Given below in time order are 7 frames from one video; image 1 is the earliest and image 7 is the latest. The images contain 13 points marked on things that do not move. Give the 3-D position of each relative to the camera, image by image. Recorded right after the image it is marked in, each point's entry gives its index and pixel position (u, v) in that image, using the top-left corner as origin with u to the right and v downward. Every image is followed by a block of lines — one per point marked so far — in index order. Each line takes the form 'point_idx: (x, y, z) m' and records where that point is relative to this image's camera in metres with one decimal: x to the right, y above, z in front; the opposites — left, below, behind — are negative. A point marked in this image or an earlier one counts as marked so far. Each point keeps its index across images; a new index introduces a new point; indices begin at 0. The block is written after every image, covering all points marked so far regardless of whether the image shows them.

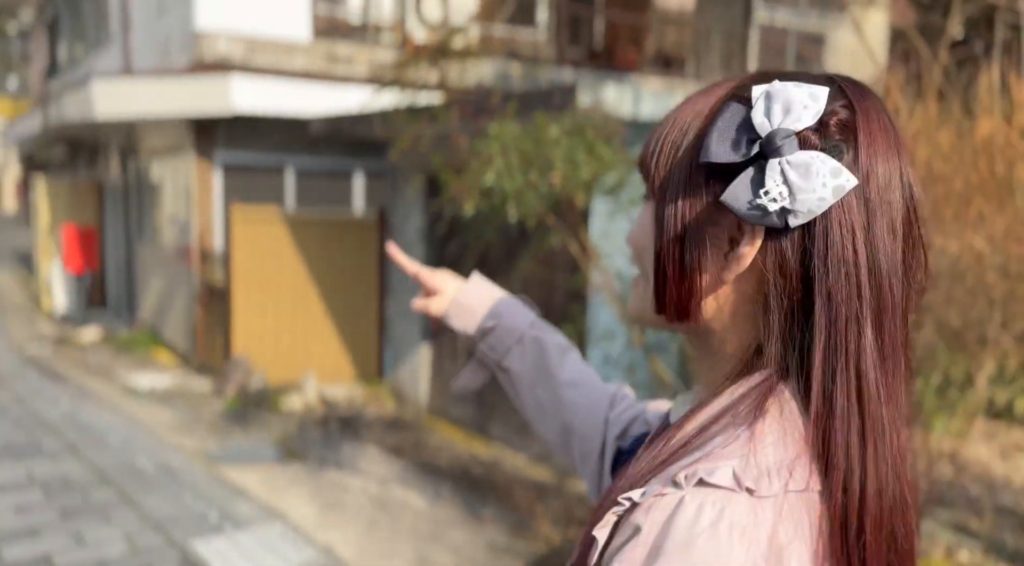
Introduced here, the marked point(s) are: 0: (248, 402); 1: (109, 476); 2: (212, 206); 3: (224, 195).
0: (-1.8, -0.8, +6.2) m
1: (-2.0, -1.0, +4.5) m
2: (-2.5, +0.7, +7.6) m
3: (-2.4, +0.8, +7.6) m
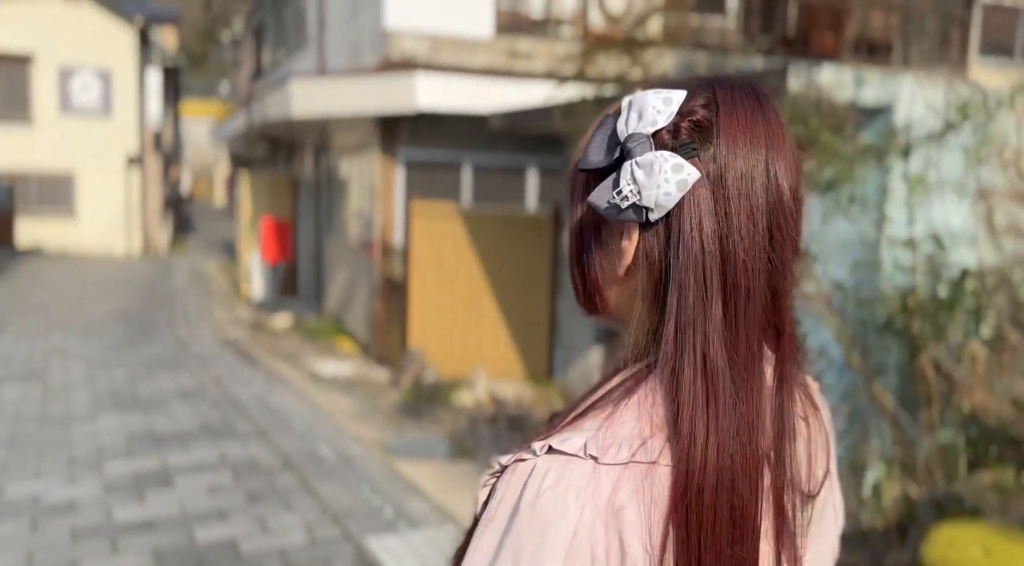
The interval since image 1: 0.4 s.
0: (-0.6, -0.7, +6.3) m
1: (-1.1, -0.9, +4.6) m
2: (-1.0, +0.7, +7.8) m
3: (-0.9, +0.8, +7.7) m
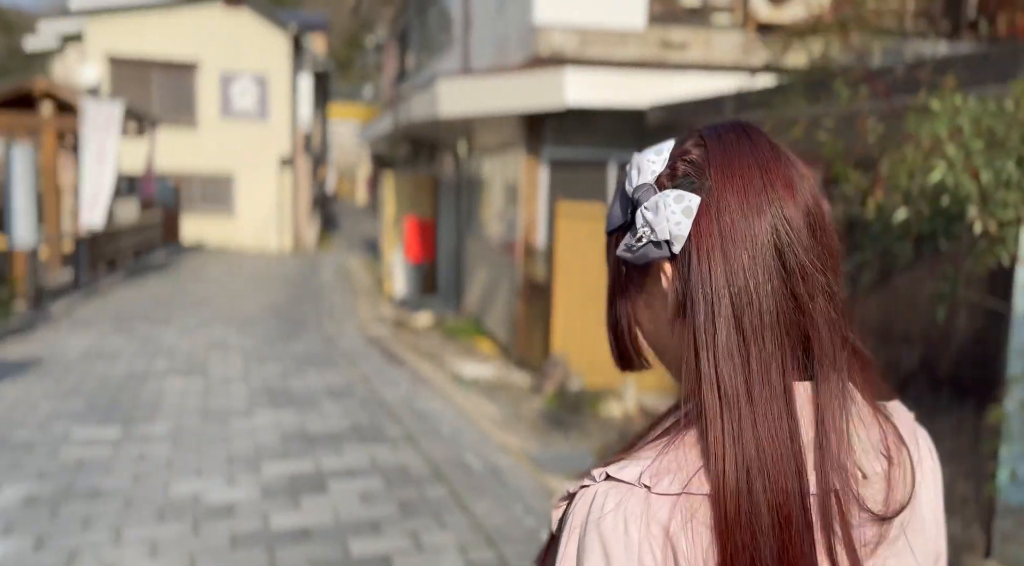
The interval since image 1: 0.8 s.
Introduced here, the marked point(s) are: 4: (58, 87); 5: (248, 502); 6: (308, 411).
0: (+0.4, -0.8, +6.1) m
1: (-0.3, -0.9, +4.5) m
2: (+0.2, +0.7, +7.6) m
3: (+0.3, +0.8, +7.6) m
4: (-7.4, +3.2, +15.1) m
5: (-1.2, -1.0, +4.1) m
6: (-1.4, -0.8, +6.1) m
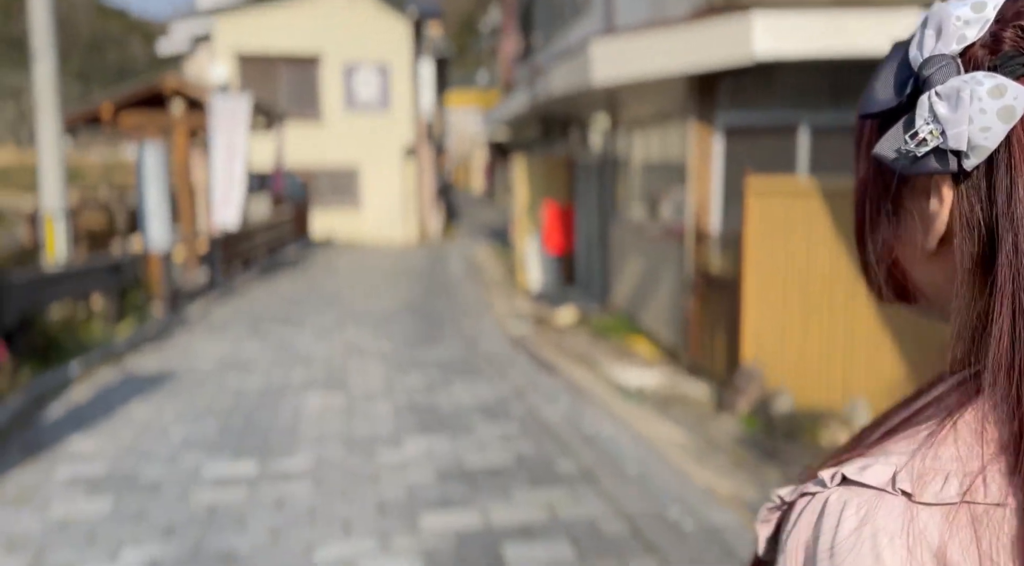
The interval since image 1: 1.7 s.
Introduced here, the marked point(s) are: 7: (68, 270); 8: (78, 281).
0: (+1.4, -0.8, +5.0) m
1: (+0.5, -1.0, +3.6) m
2: (+1.4, +0.7, +6.6) m
3: (+1.5, +0.8, +6.5) m
4: (-5.3, +3.2, +14.9) m
5: (-0.4, -1.0, +3.3) m
6: (-0.3, -0.9, +5.3) m
7: (-4.2, +0.1, +8.8) m
8: (-4.2, 0.0, +9.0) m
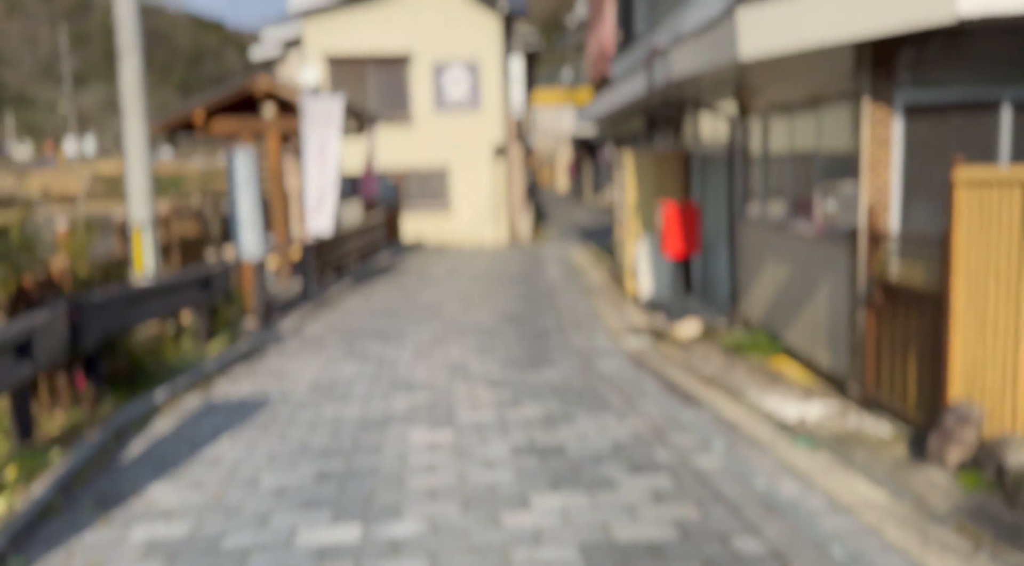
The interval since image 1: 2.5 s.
0: (+2.1, -0.8, +3.9) m
1: (+1.1, -1.1, +2.6) m
2: (+2.2, +0.6, +5.5) m
3: (+2.3, +0.7, +5.4) m
4: (-3.7, +3.1, +14.4) m
5: (+0.2, -1.2, +2.4) m
6: (+0.4, -1.0, +4.4) m
7: (-3.2, 0.0, +8.2) m
8: (-3.2, -0.1, +8.4) m
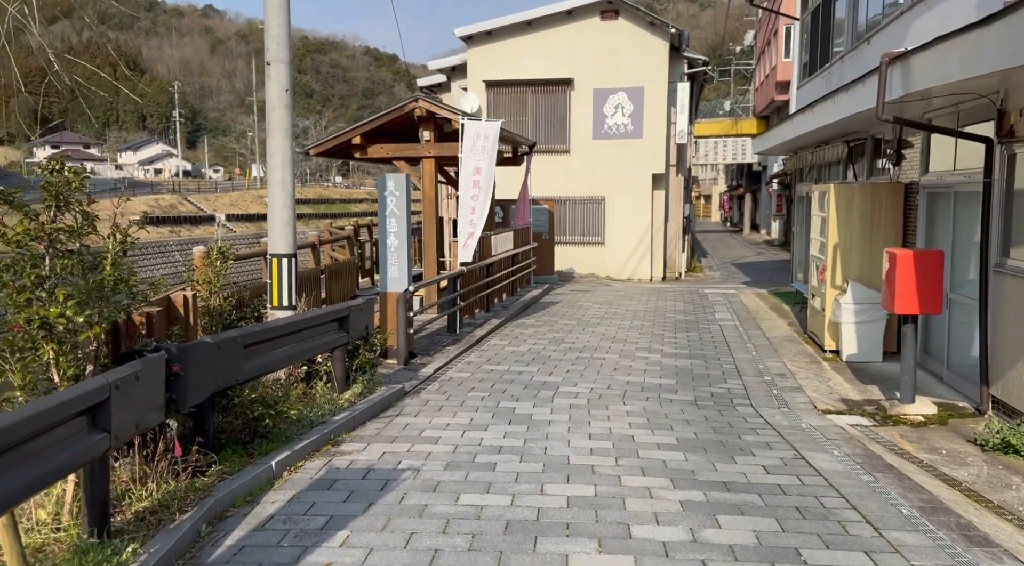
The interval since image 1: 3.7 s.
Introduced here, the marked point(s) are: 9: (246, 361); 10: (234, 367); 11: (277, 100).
0: (+2.7, -1.2, +2.0) m
1: (+1.5, -1.4, +0.9) m
2: (+3.1, +0.2, +3.6) m
3: (+3.2, +0.3, +3.5) m
4: (-1.2, +2.6, +13.4) m
5: (+0.5, -1.4, +0.8) m
6: (+1.1, -1.3, +2.7) m
7: (-1.8, -0.3, +7.1) m
8: (-1.8, -0.5, +7.4) m
9: (-1.9, -0.5, +6.3) m
10: (-1.9, -0.6, +6.0) m
11: (-2.2, +1.6, +8.3) m
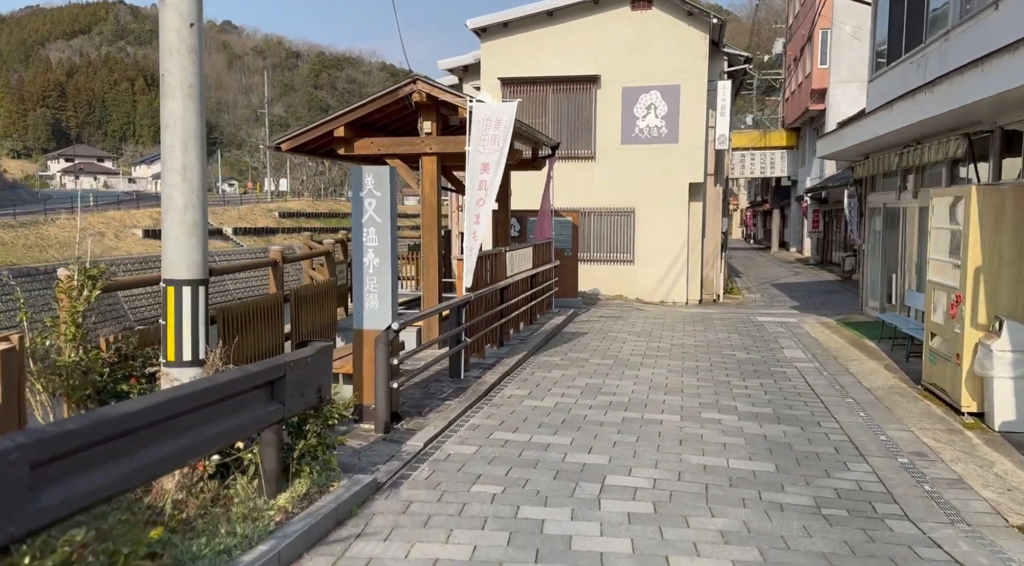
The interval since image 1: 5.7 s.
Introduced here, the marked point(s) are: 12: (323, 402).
0: (+2.8, -1.4, -0.9) m
1: (+1.5, -1.5, -2.0) m
2: (+3.2, 0.0, +0.7) m
3: (+3.3, +0.1, +0.6) m
4: (-0.9, +2.2, +10.6) m
5: (+0.6, -1.5, -2.1) m
6: (+1.2, -1.5, -0.2) m
7: (-1.6, -0.6, +4.3) m
8: (-1.6, -0.7, +4.5) m
9: (-1.7, -0.7, +3.5) m
10: (-1.8, -0.8, +3.2) m
11: (-2.0, +1.4, +5.5) m
12: (-1.2, -0.7, +5.7) m
